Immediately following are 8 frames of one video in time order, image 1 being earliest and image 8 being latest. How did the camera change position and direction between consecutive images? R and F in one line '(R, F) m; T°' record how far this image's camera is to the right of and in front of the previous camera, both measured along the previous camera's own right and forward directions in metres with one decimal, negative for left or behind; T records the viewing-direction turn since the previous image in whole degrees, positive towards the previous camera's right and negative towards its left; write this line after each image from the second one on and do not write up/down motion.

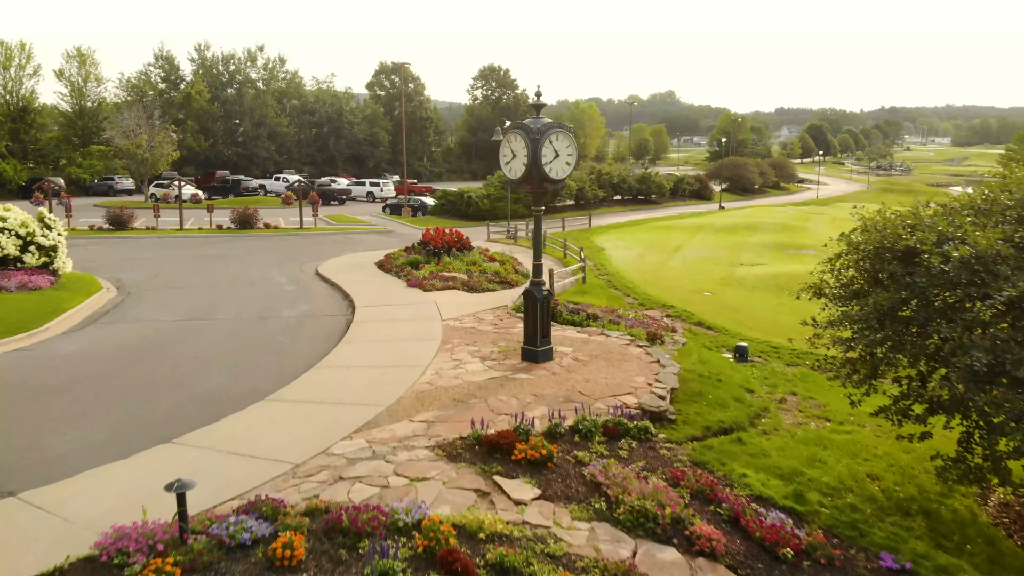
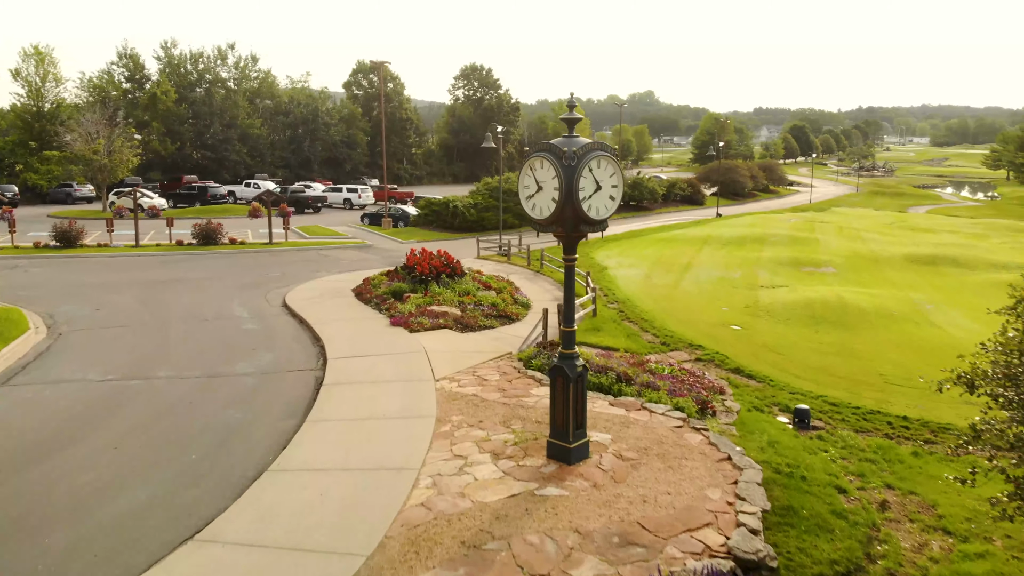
(-0.4, +2.9) m; +1°
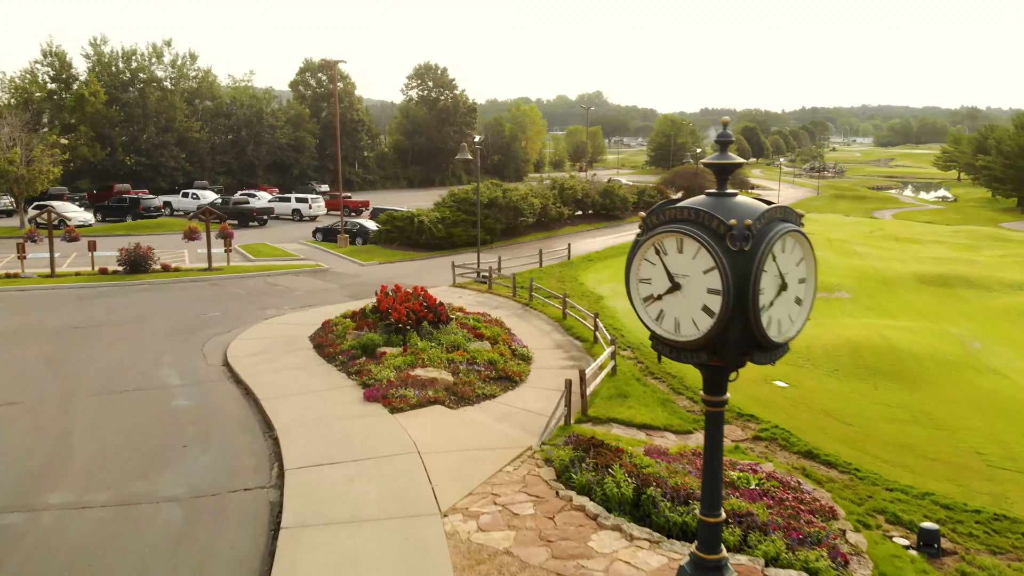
(-0.8, +3.5) m; +3°
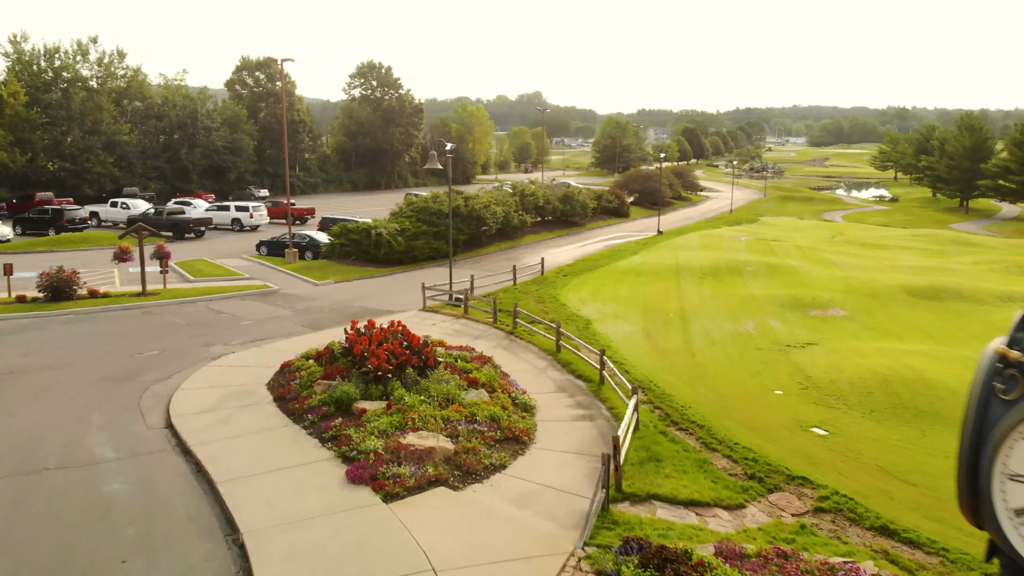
(-0.9, +2.3) m; +4°
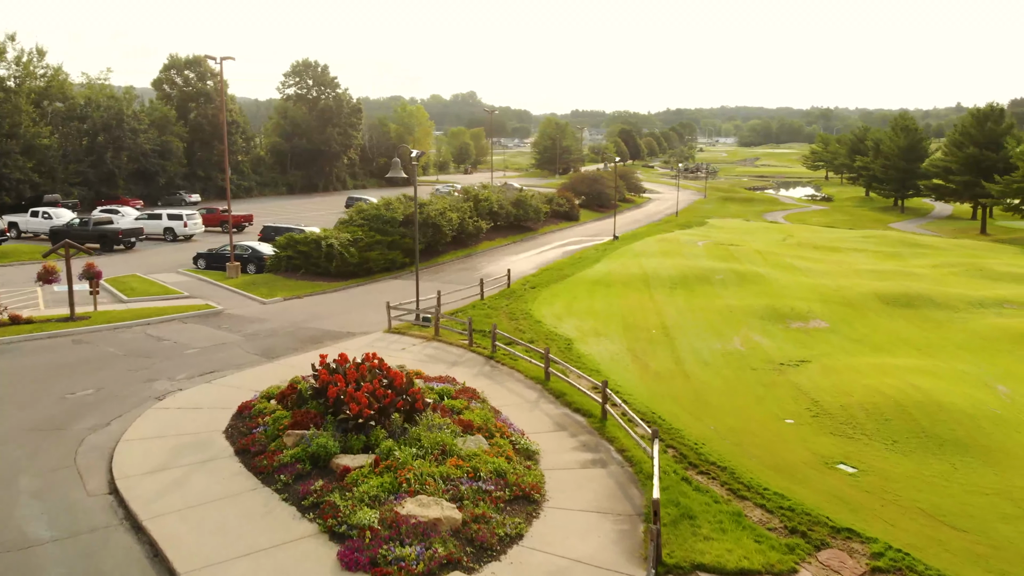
(-0.8, +1.6) m; +4°
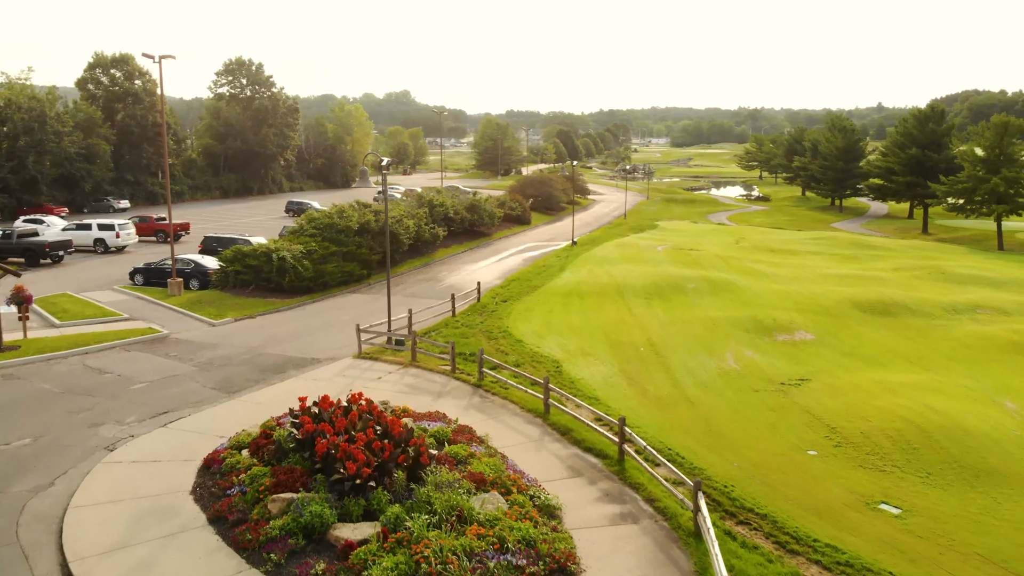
(-0.9, +1.5) m; +4°
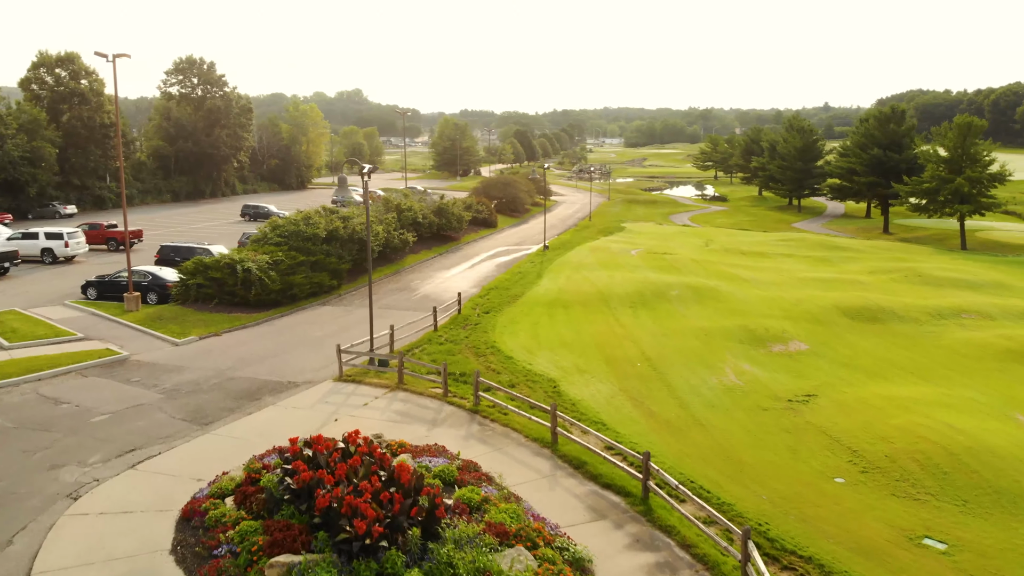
(-0.7, +1.1) m; +3°
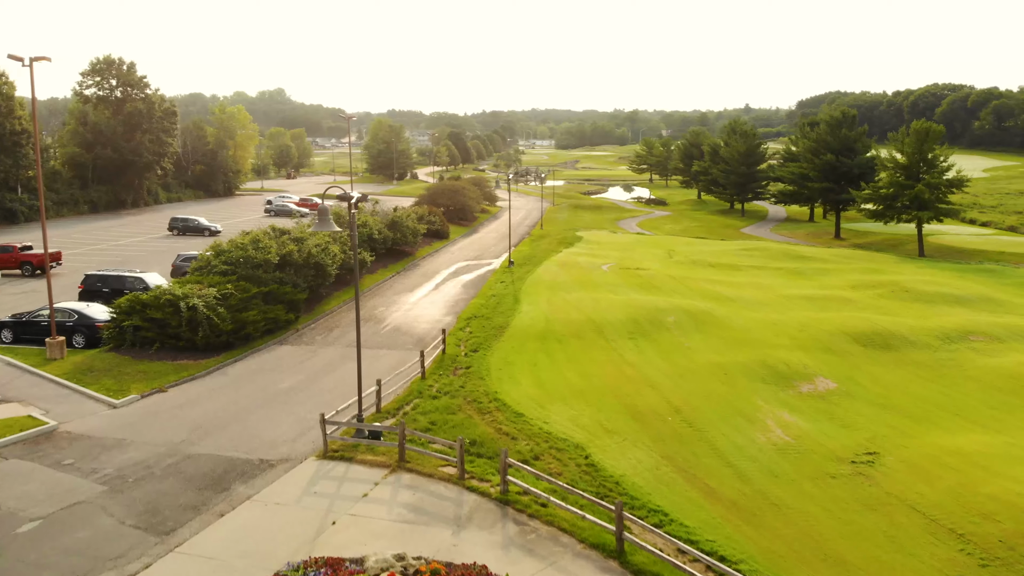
(-1.4, +2.7) m; +5°
